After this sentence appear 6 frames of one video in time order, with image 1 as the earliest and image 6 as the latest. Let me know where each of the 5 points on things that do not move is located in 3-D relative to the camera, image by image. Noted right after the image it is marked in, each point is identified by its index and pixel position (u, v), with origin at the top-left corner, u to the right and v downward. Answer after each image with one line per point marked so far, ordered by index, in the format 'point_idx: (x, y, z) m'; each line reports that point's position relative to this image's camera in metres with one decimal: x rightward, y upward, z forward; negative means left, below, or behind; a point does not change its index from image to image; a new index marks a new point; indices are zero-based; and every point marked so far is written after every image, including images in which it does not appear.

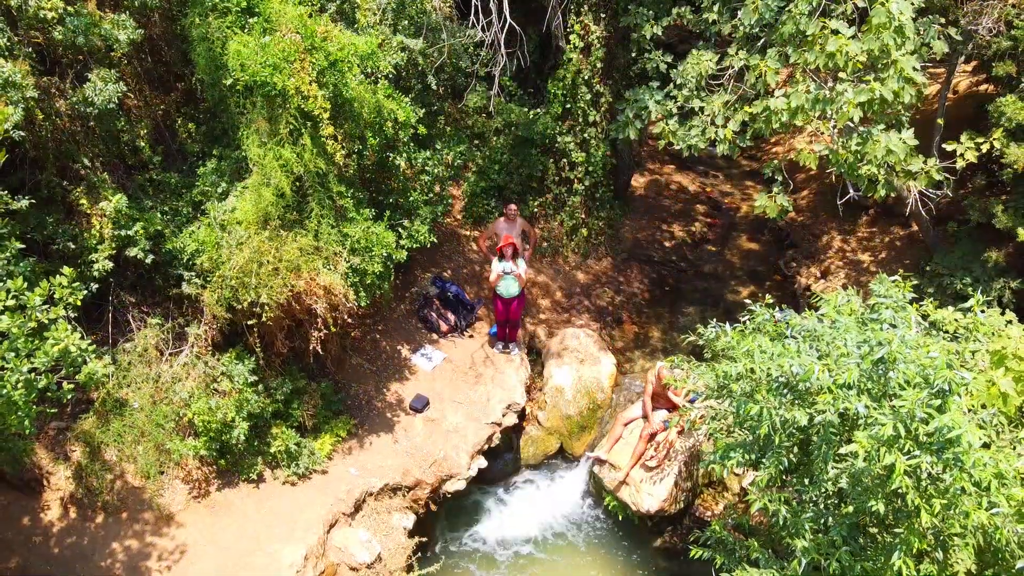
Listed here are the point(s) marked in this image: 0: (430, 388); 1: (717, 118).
0: (-0.6, -0.8, +6.5) m
1: (+1.4, +1.2, +5.6) m
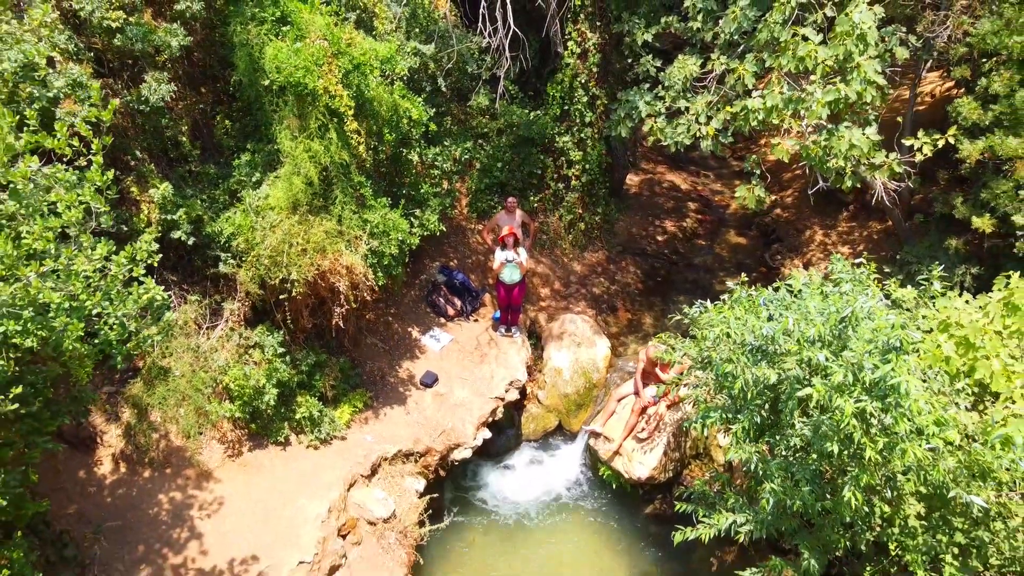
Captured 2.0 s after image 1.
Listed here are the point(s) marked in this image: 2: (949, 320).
0: (-0.6, -0.7, +7.0) m
1: (+1.4, +1.3, +6.2) m
2: (+2.4, -0.2, +4.6) m
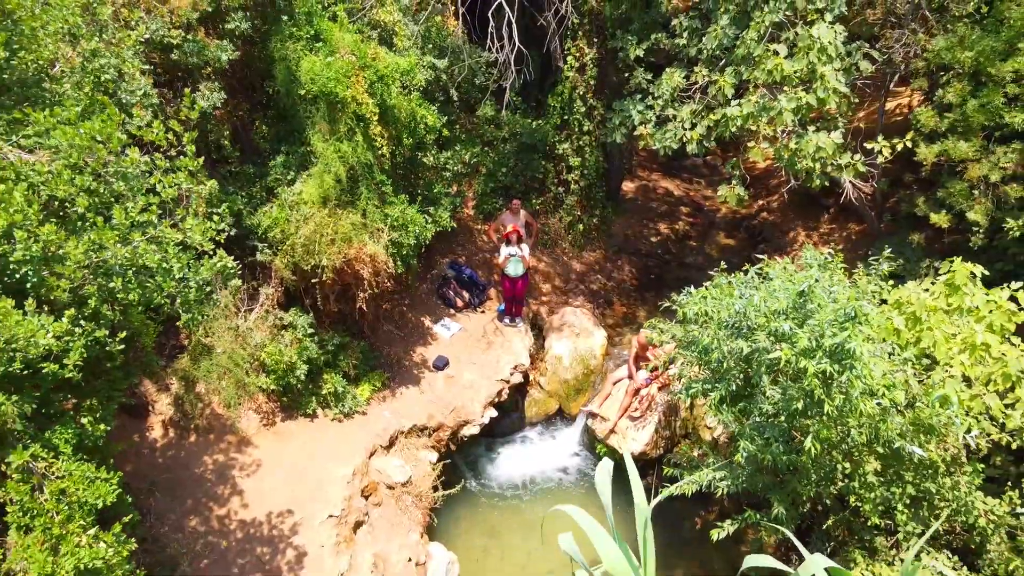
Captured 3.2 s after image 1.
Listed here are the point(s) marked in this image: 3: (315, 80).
0: (-0.6, -0.6, +7.7) m
1: (+1.4, +1.4, +6.9) m
2: (+2.5, -0.1, +5.2) m
3: (-1.3, +1.4, +5.6) m
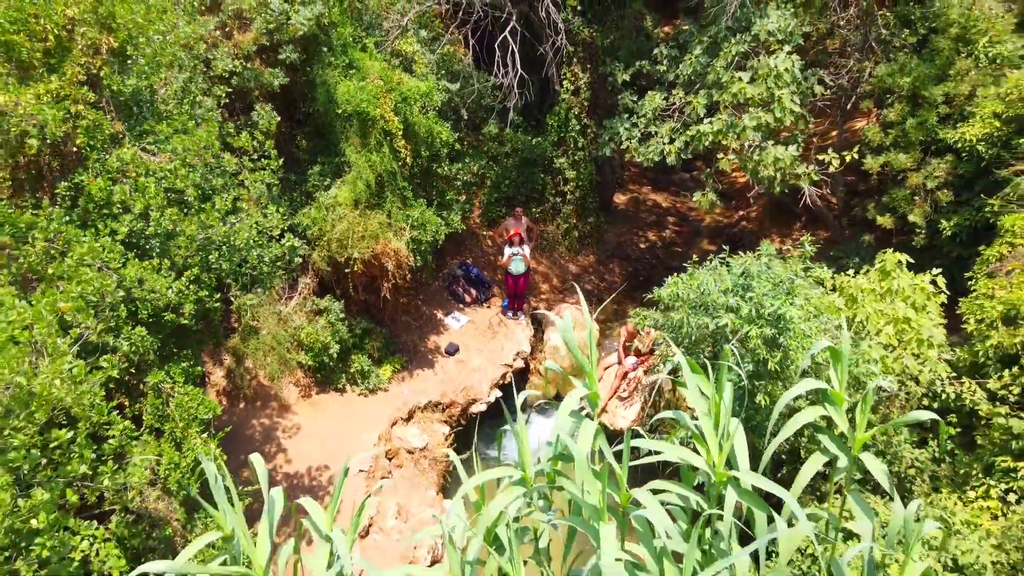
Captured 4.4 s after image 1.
0: (-0.6, -0.5, +8.7) m
1: (+1.5, +1.4, +7.9) m
2: (+2.5, 0.0, +6.2) m
3: (-1.3, +1.5, +6.7) m
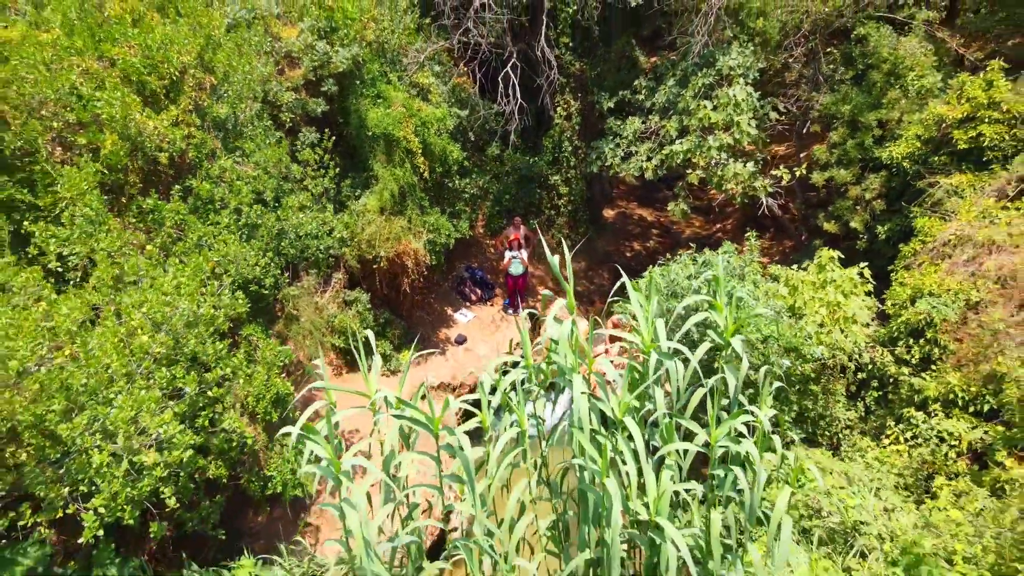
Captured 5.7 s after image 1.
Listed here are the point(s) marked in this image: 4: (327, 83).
0: (-0.6, -0.5, +9.9) m
1: (+1.5, +1.5, +9.3) m
2: (+2.5, +0.1, +7.5) m
3: (-1.3, +1.6, +8.0) m
4: (-1.8, +1.9, +7.8) m
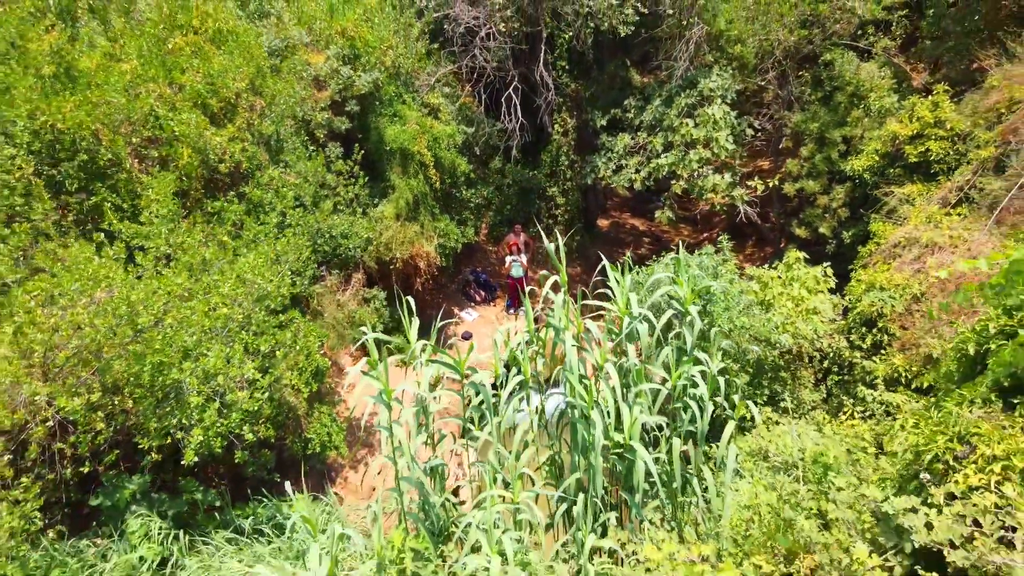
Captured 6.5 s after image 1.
0: (-0.5, -0.5, +10.9) m
1: (+1.5, +1.5, +10.2) m
2: (+2.5, +0.1, +8.5) m
3: (-1.3, +1.6, +9.0) m
4: (-1.7, +2.0, +8.8) m
